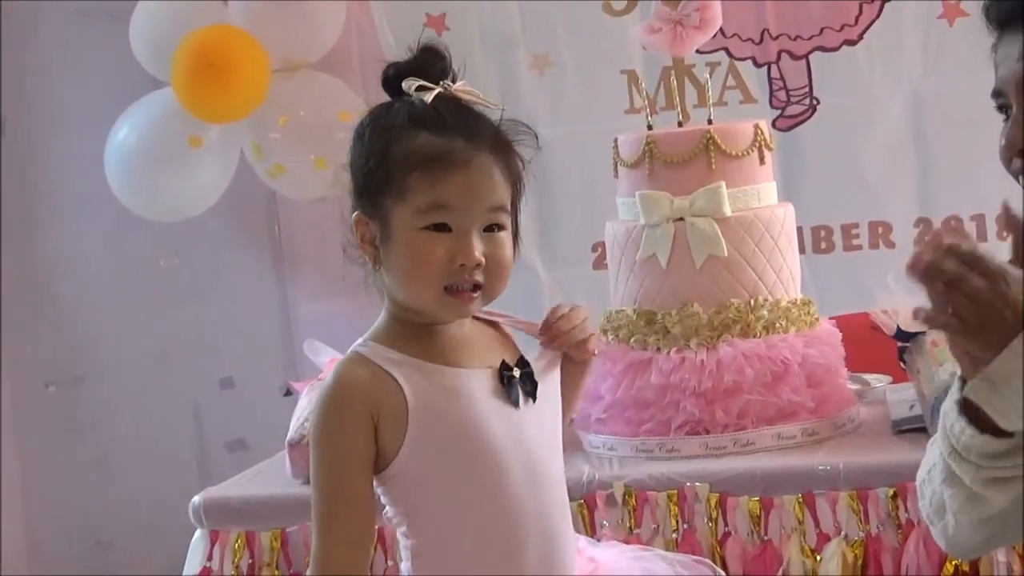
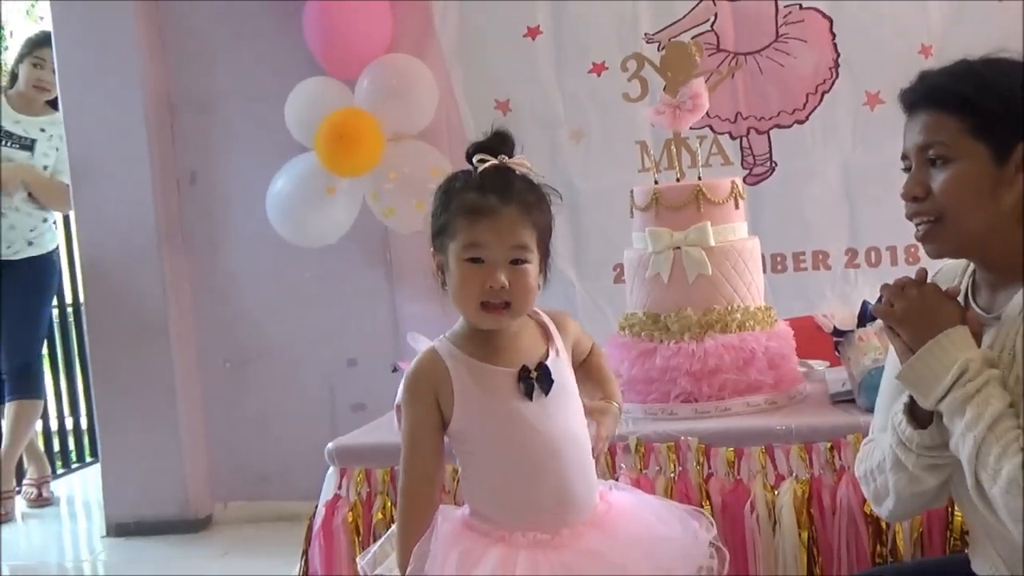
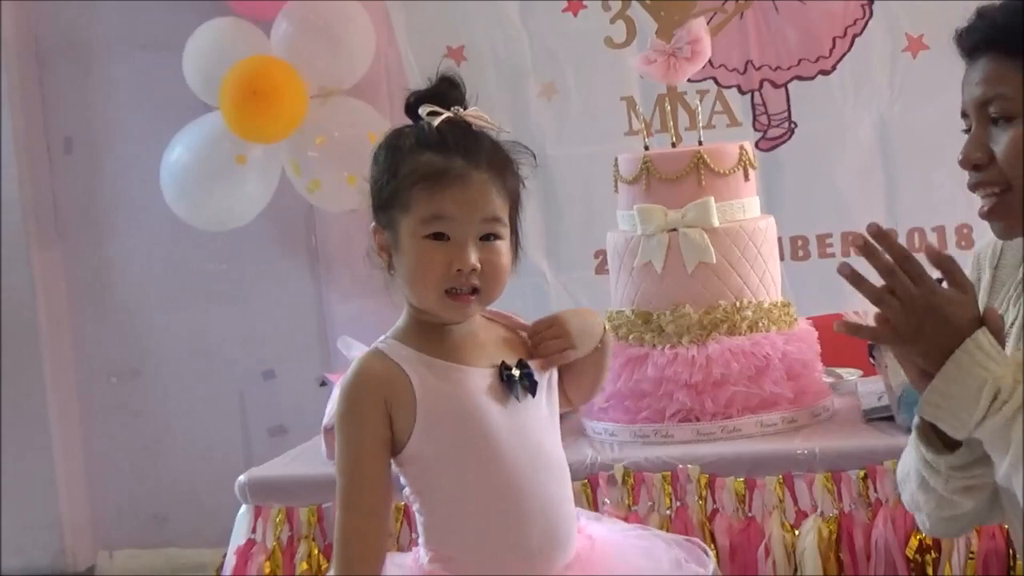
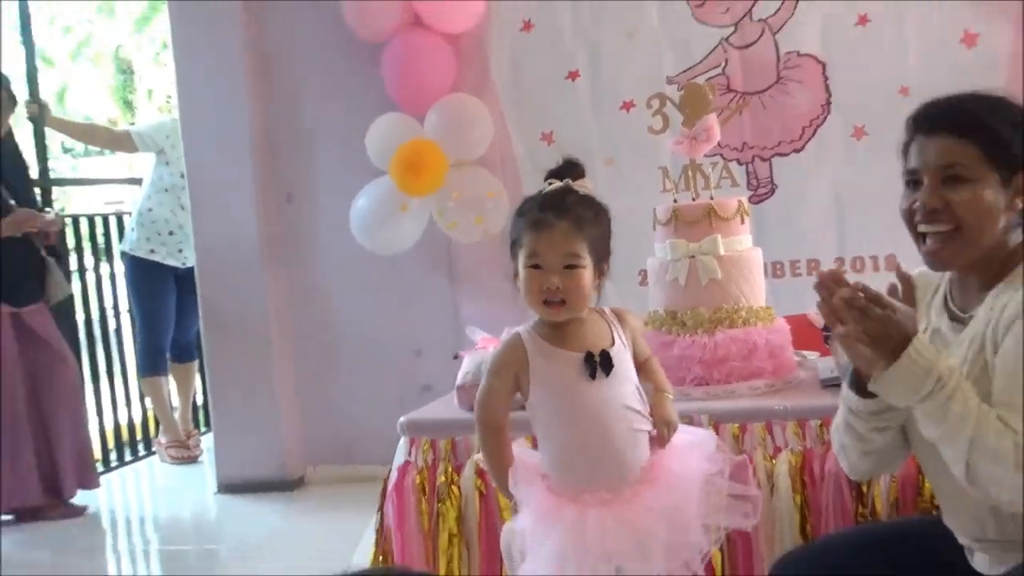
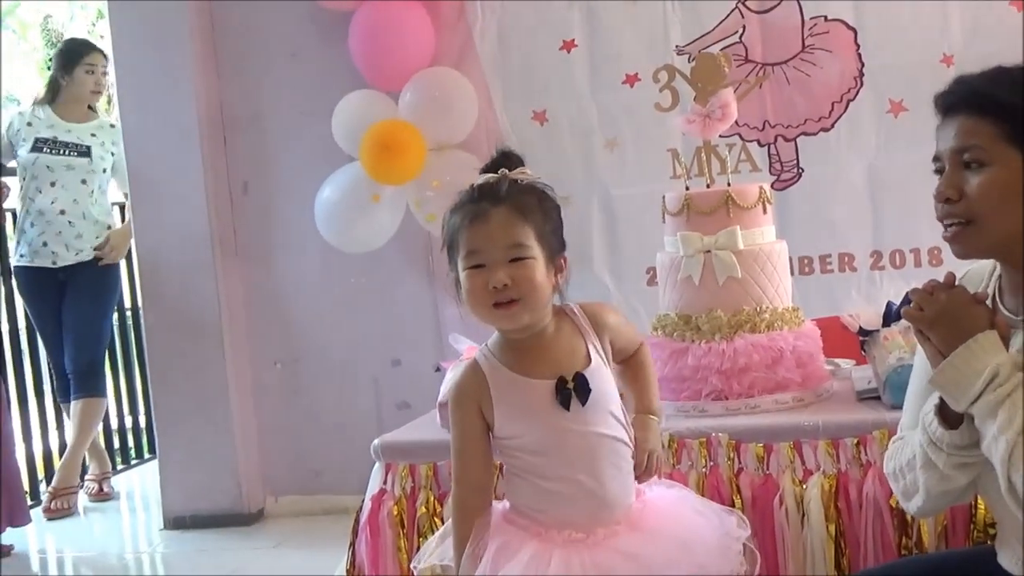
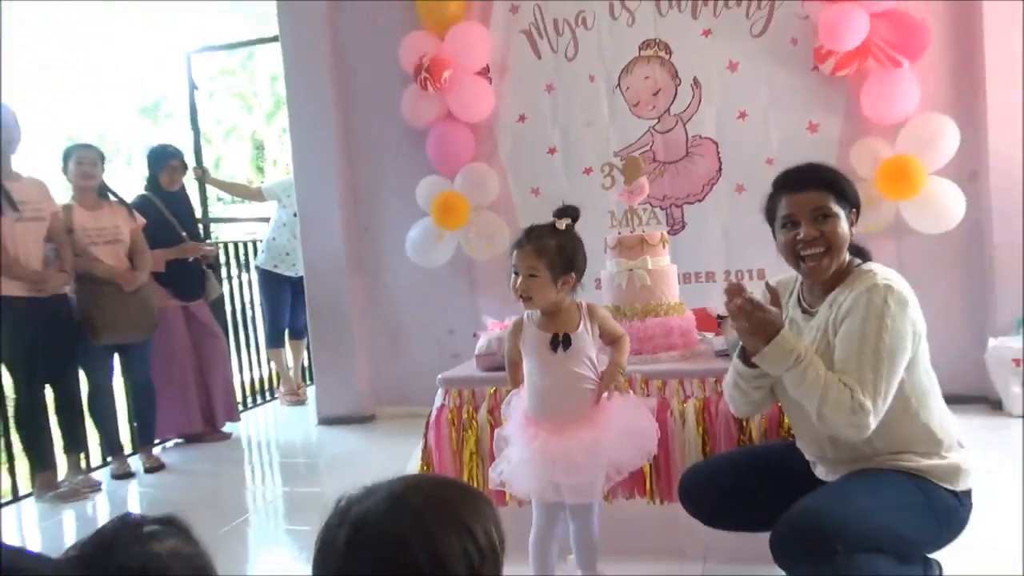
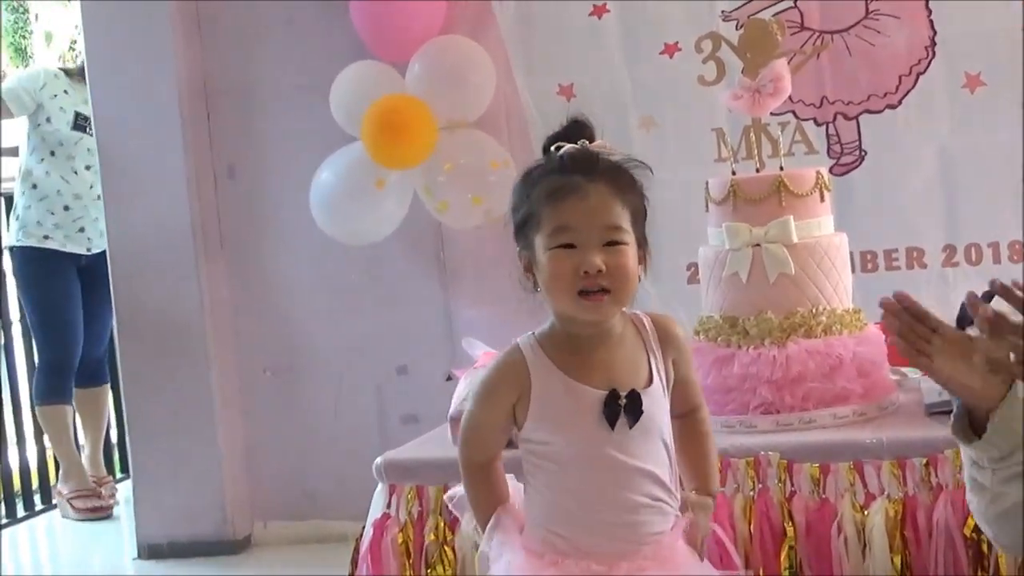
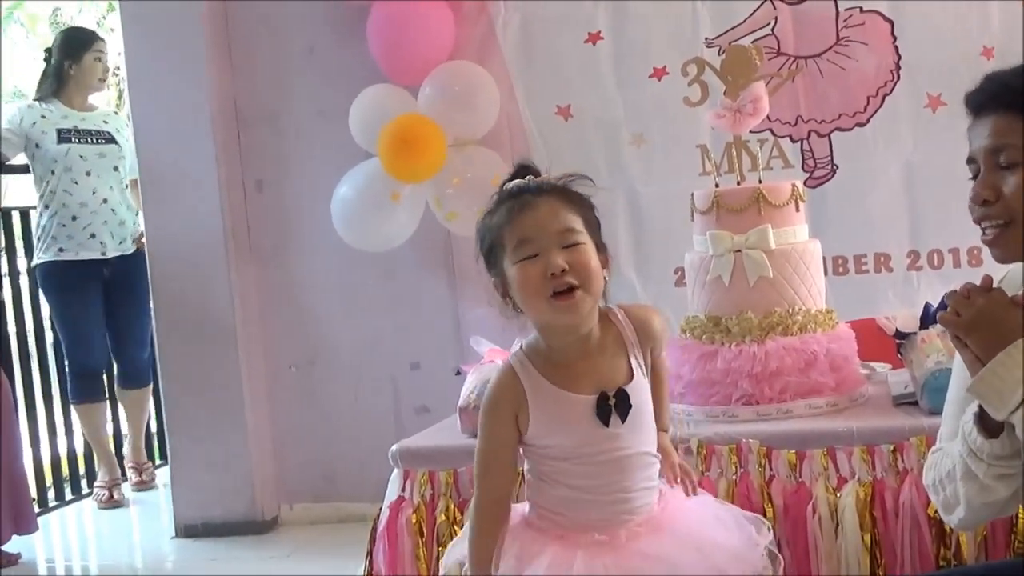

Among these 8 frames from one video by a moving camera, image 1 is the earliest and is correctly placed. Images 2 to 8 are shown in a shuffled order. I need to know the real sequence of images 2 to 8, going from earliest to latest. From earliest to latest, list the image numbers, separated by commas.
3, 2, 5, 8, 7, 4, 6
